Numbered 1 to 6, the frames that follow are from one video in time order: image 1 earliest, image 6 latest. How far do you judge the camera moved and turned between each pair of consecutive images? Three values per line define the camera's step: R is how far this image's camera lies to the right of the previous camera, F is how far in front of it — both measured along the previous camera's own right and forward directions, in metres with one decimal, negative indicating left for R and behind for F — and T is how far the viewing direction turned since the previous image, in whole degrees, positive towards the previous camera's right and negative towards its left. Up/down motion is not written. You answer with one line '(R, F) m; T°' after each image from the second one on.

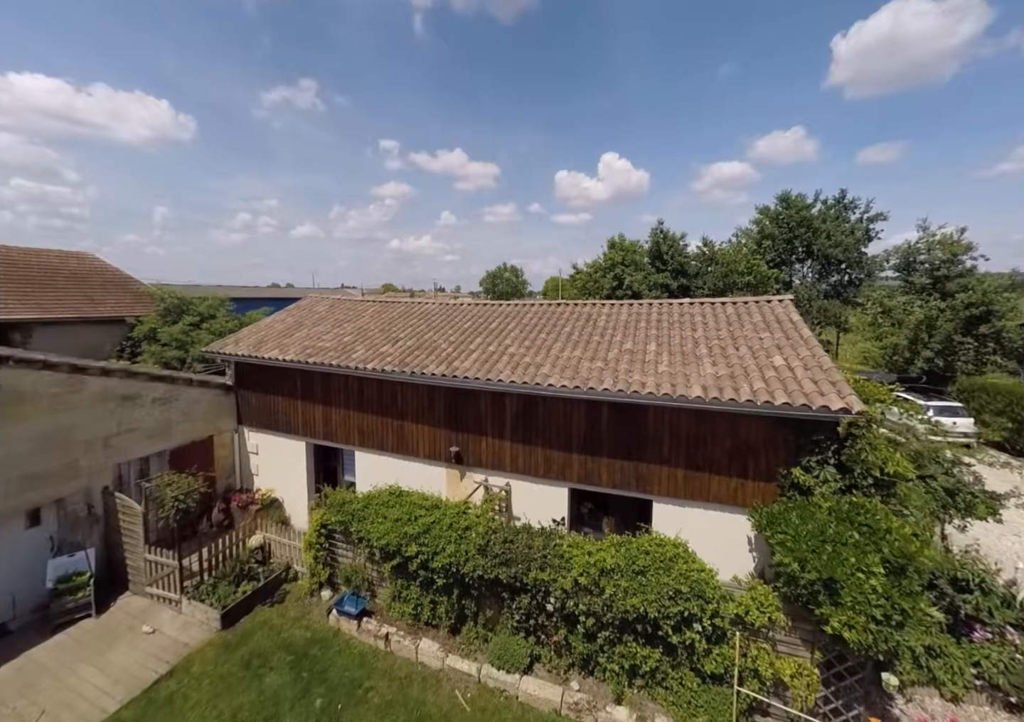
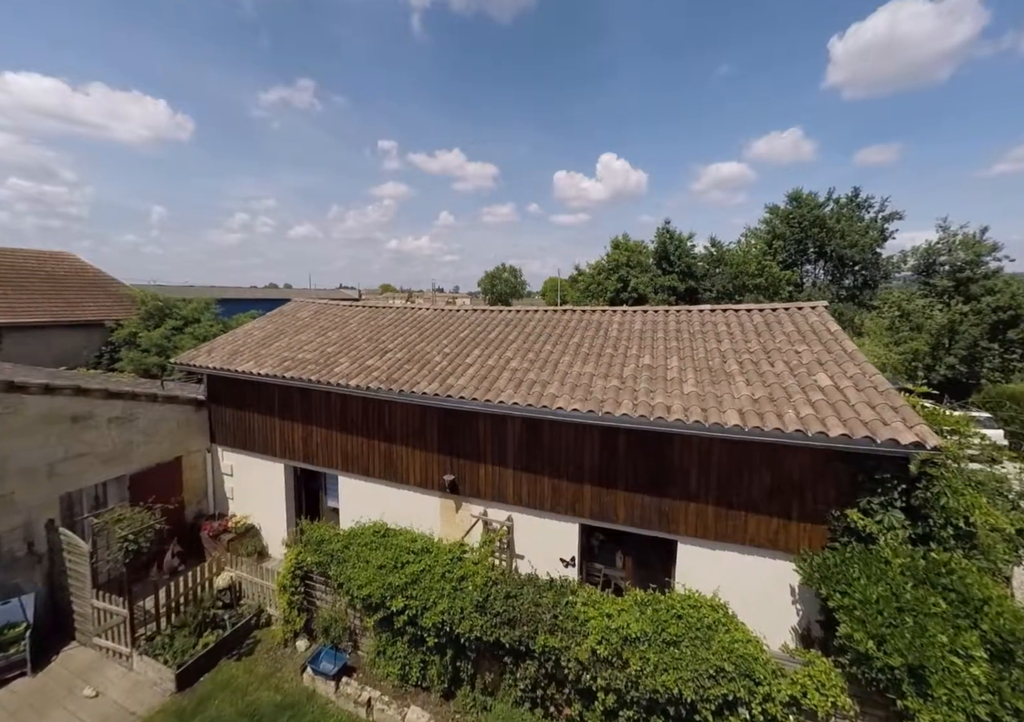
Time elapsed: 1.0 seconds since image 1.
(-0.1, +1.0) m; 0°
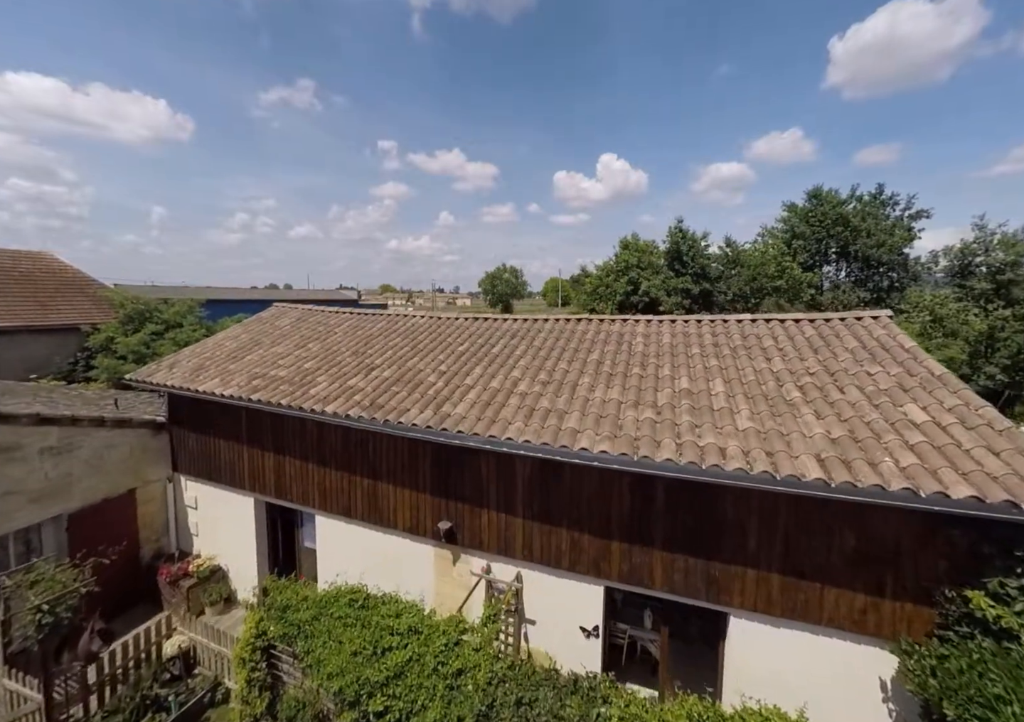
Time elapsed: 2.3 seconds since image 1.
(-0.1, +1.3) m; 0°
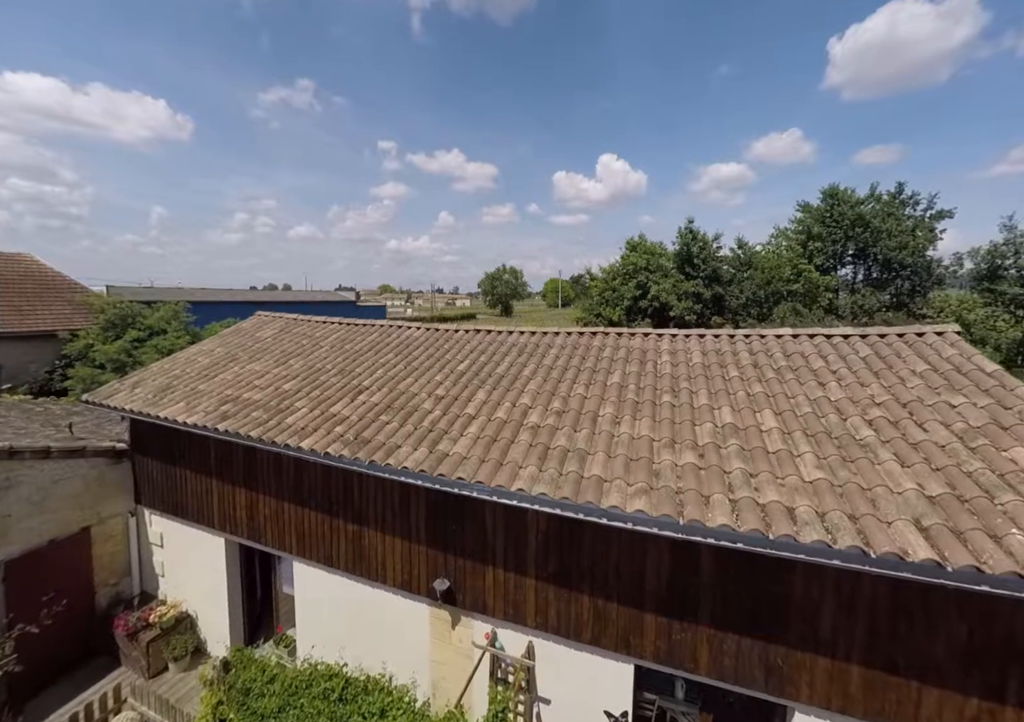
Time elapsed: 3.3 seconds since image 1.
(-0.1, +1.0) m; 0°
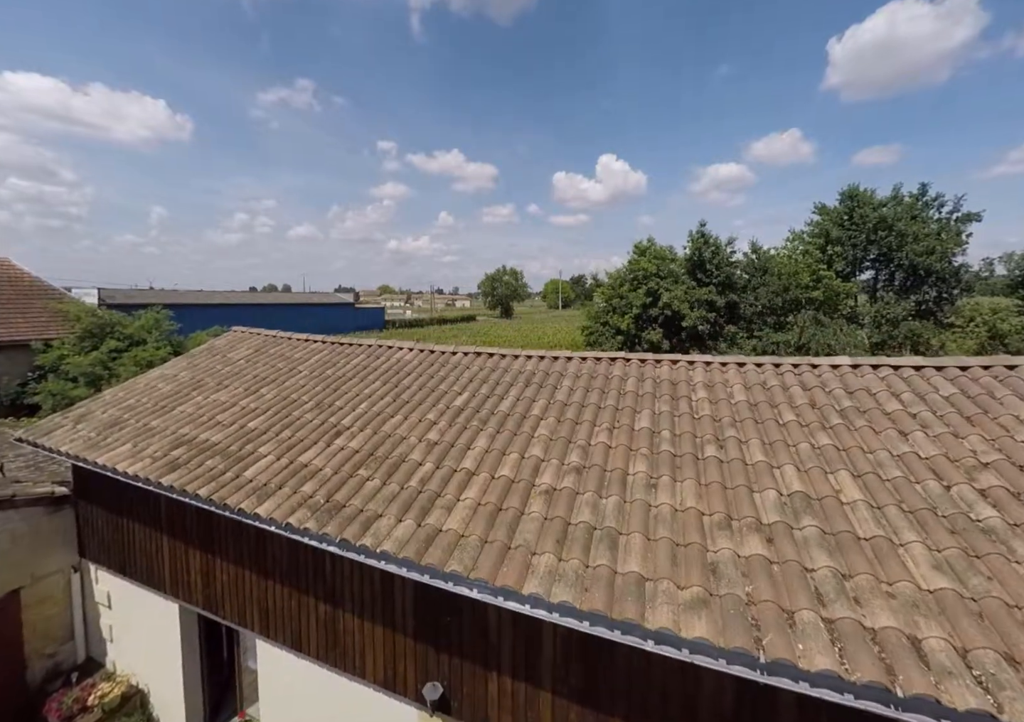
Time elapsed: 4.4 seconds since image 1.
(-0.1, +1.1) m; 0°
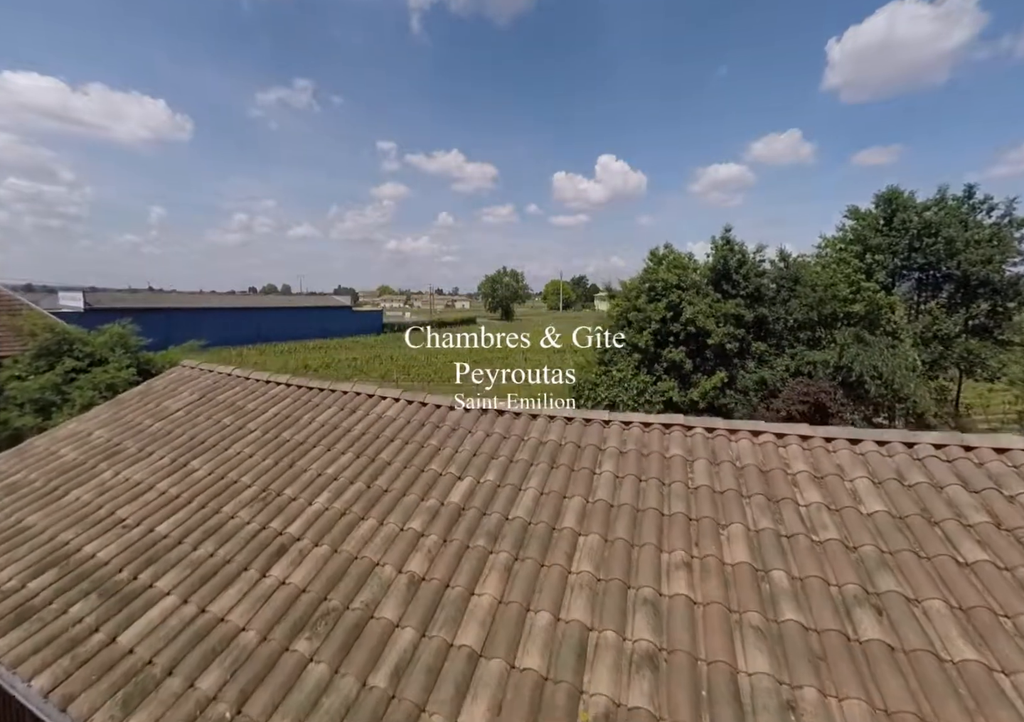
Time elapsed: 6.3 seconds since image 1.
(-0.2, +1.8) m; 0°
